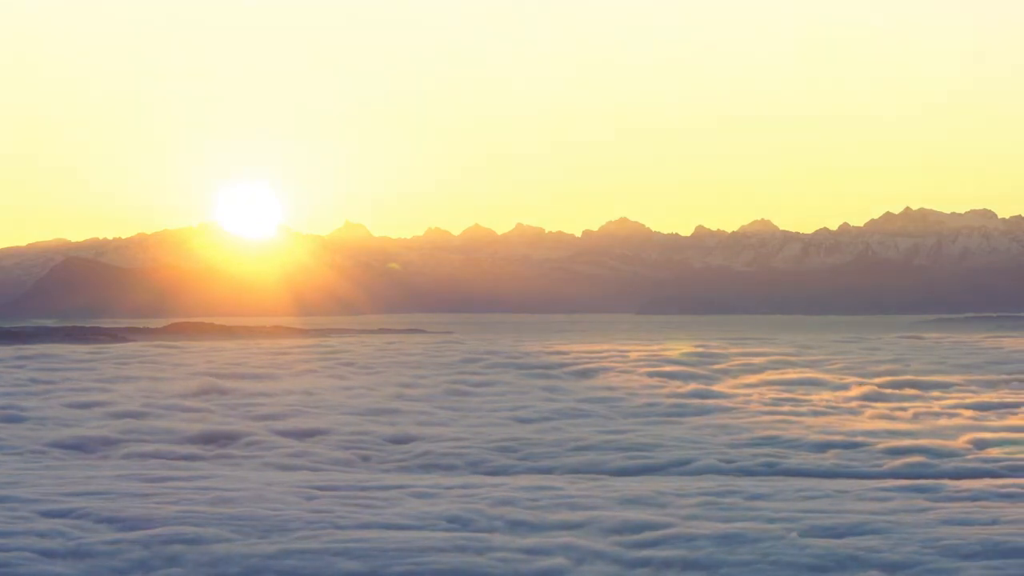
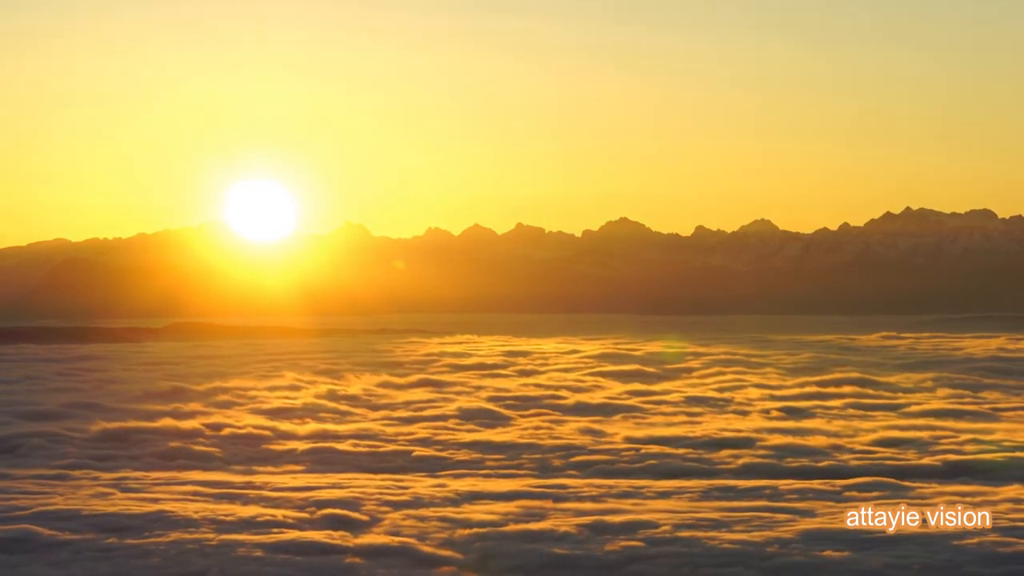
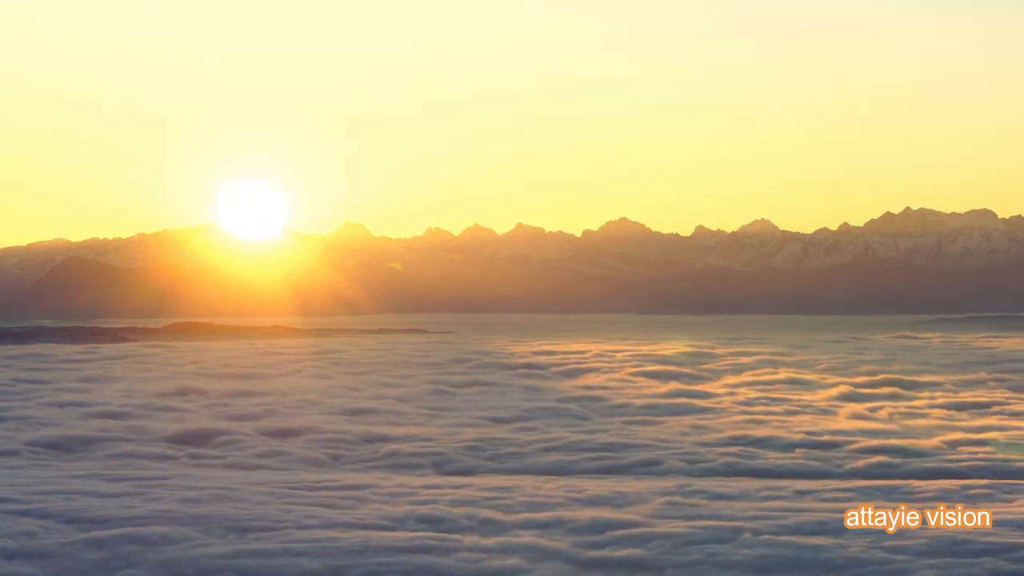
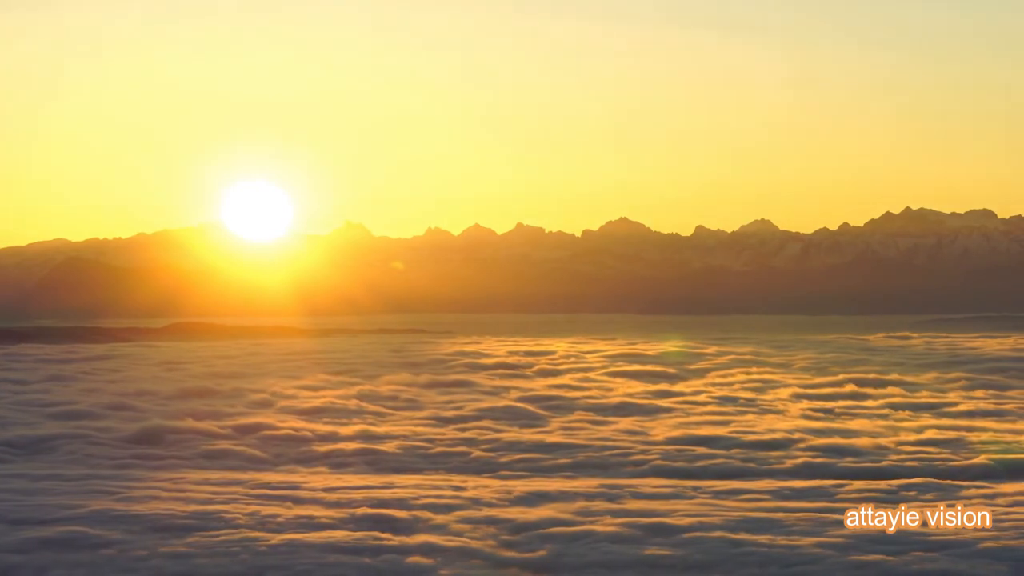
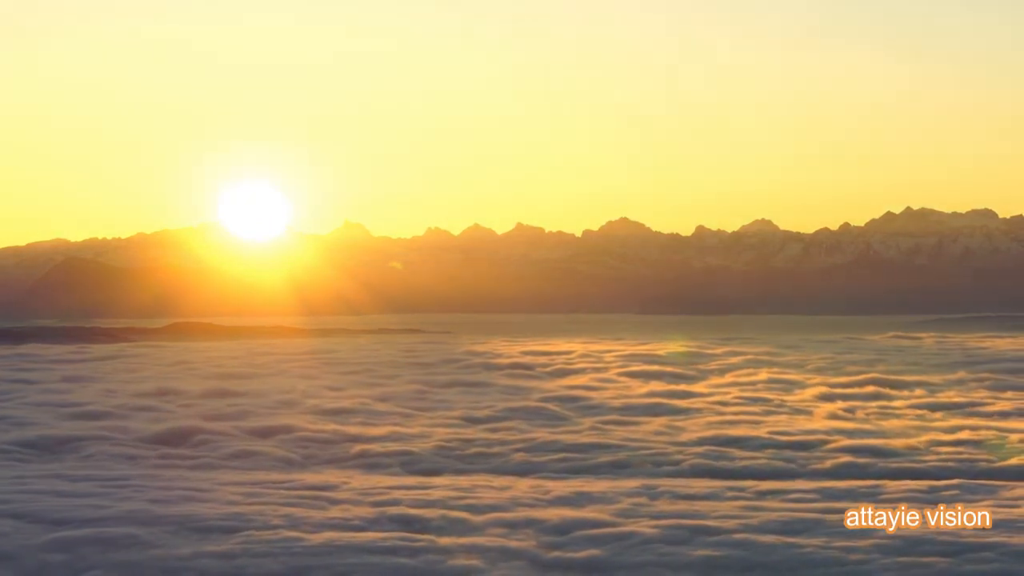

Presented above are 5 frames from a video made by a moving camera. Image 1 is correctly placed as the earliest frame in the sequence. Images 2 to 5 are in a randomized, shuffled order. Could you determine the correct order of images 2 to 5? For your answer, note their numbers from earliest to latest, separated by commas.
3, 5, 4, 2
